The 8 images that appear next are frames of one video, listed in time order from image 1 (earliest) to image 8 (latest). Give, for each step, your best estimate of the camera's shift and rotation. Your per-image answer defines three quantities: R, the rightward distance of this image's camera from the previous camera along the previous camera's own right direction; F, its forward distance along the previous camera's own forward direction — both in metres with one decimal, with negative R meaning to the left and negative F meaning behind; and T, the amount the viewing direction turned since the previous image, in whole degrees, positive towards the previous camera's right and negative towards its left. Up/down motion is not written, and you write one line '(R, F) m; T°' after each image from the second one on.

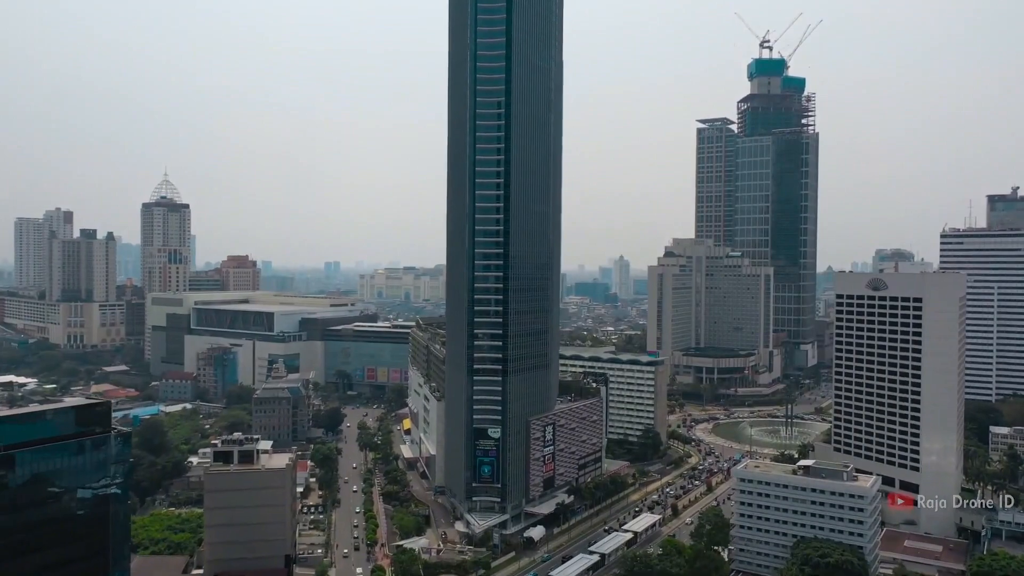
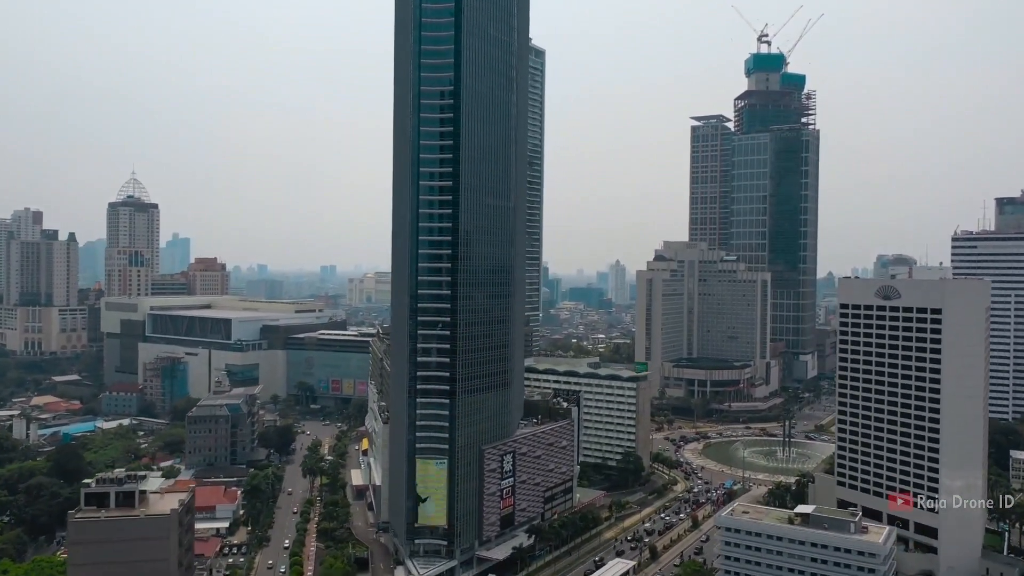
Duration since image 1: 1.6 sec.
(+3.2, +7.9) m; 0°
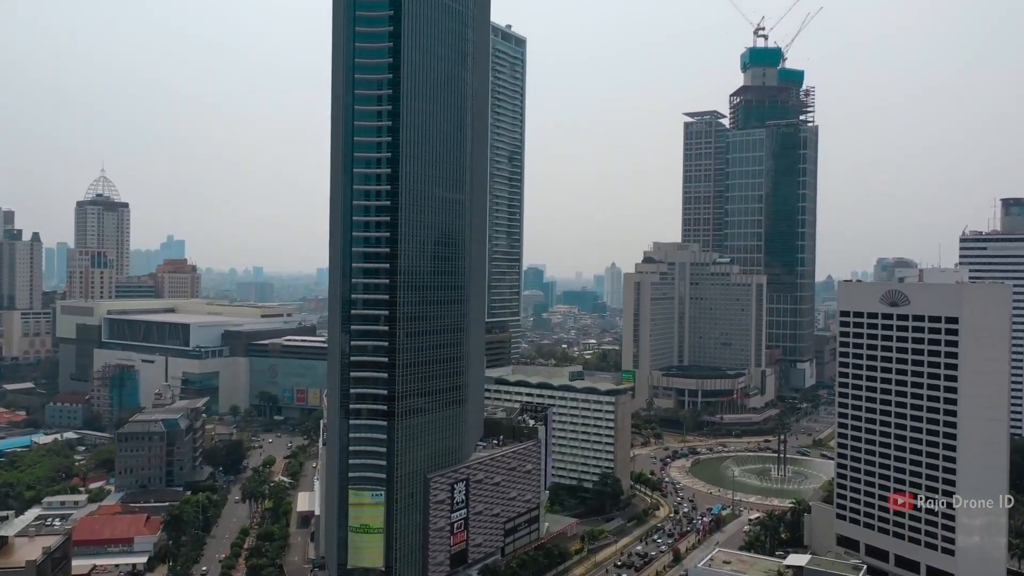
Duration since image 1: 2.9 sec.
(+2.8, +6.4) m; 0°
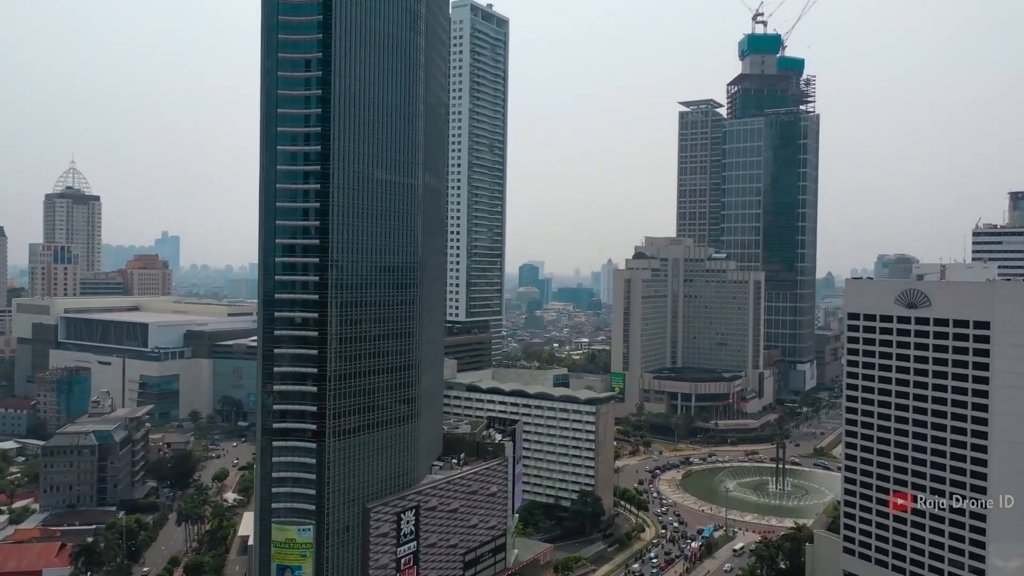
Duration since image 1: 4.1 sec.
(+2.2, +6.1) m; 0°
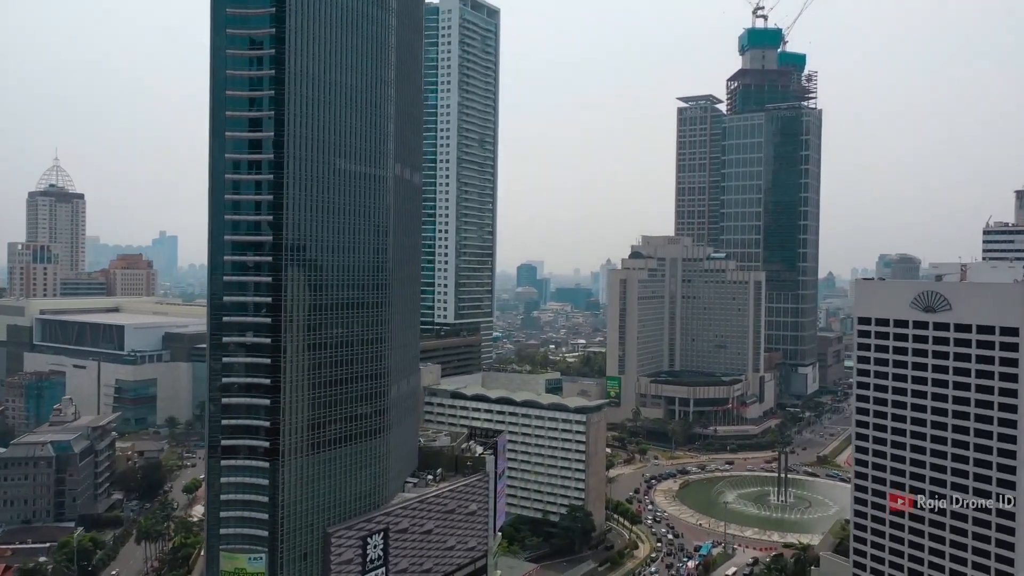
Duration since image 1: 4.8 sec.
(+1.1, +3.4) m; 0°
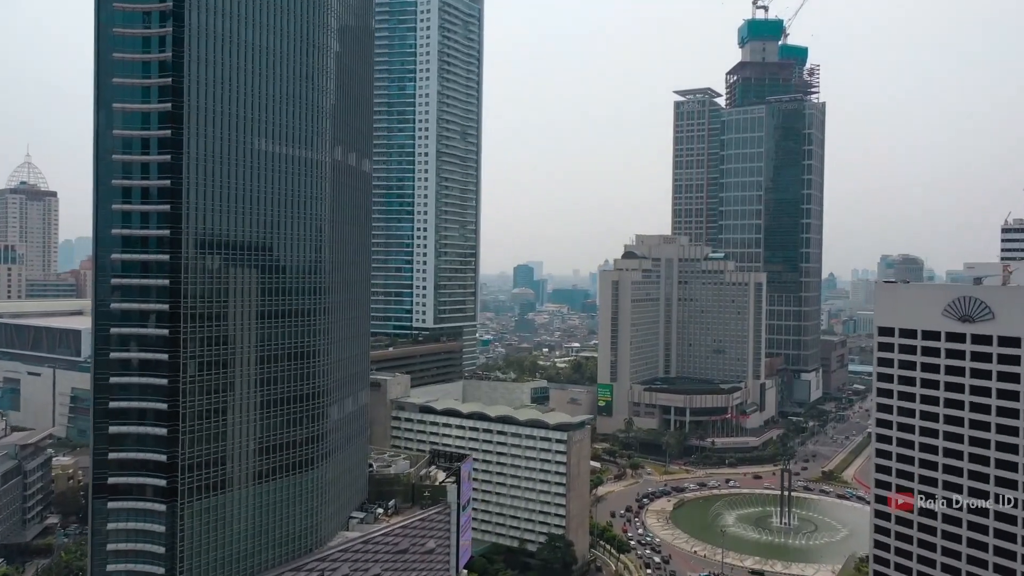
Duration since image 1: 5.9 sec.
(+1.7, +5.5) m; 0°
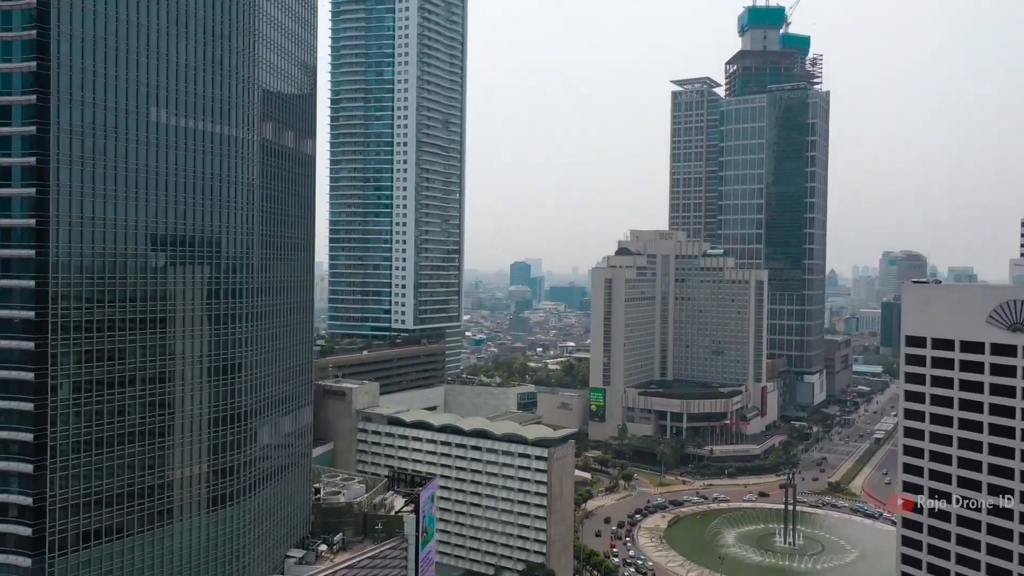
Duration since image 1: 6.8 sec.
(+1.4, +4.9) m; 0°
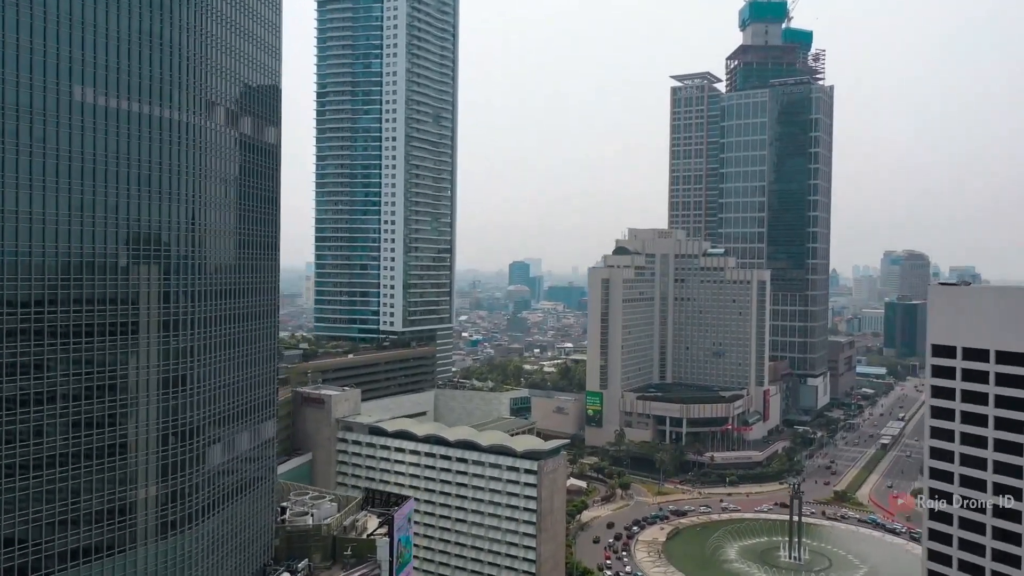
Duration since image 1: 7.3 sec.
(+0.7, +2.8) m; 0°
